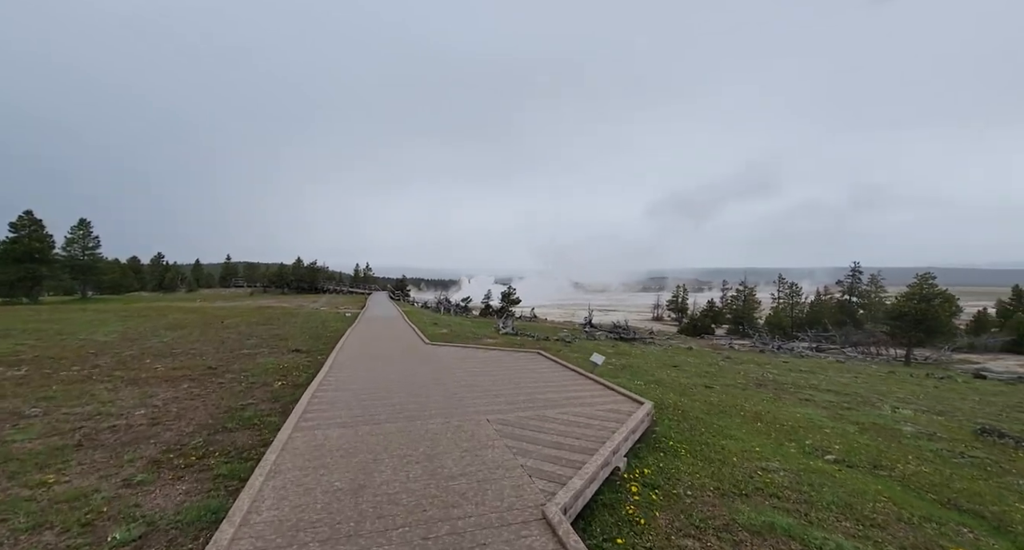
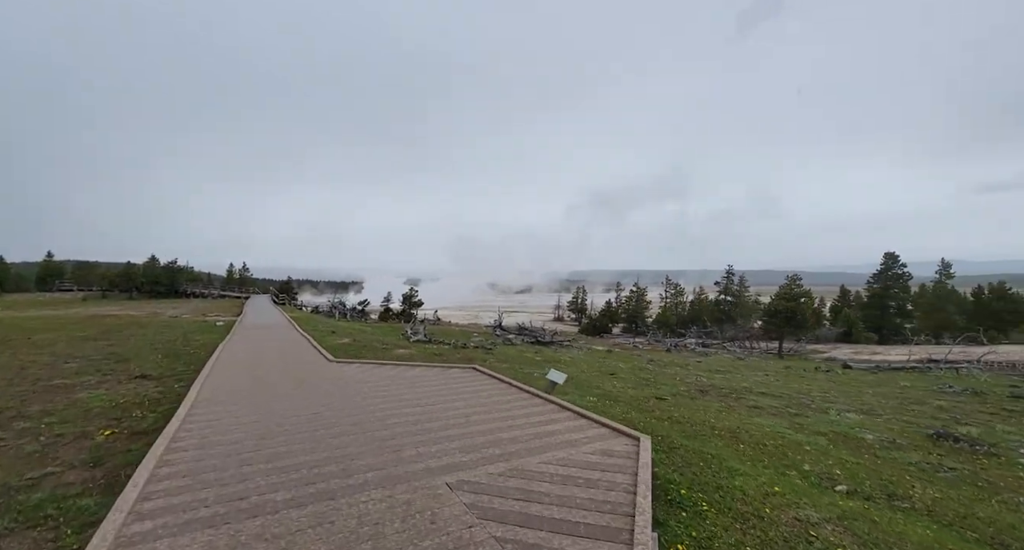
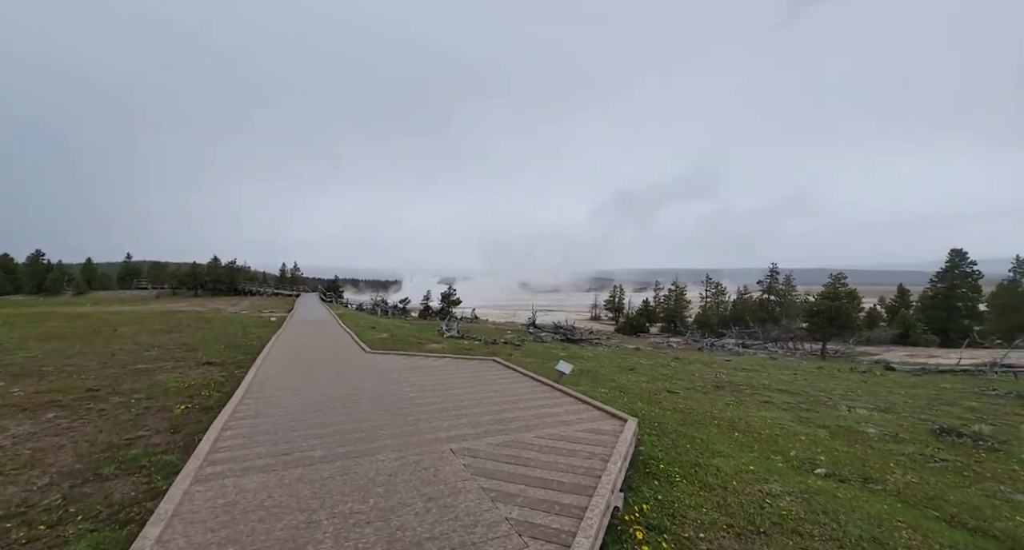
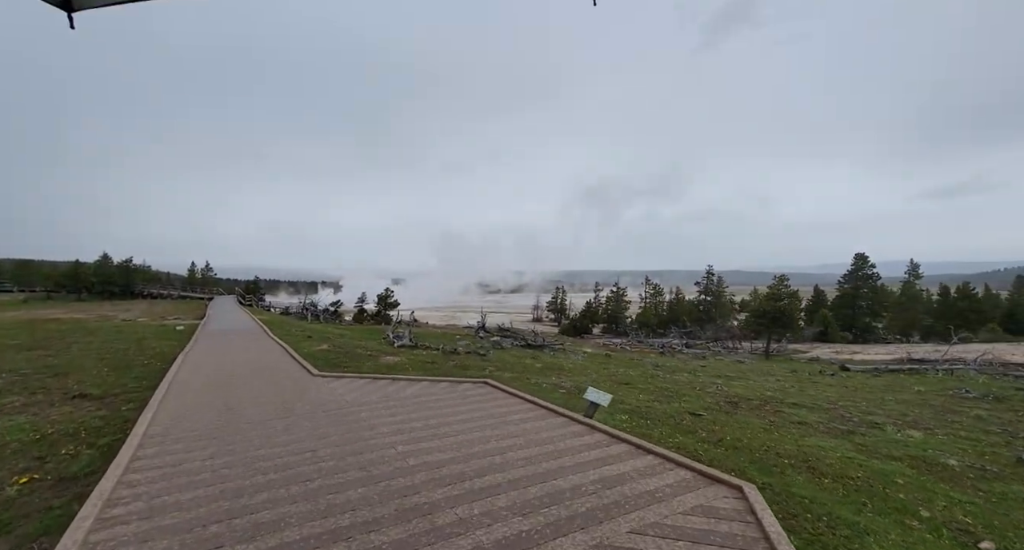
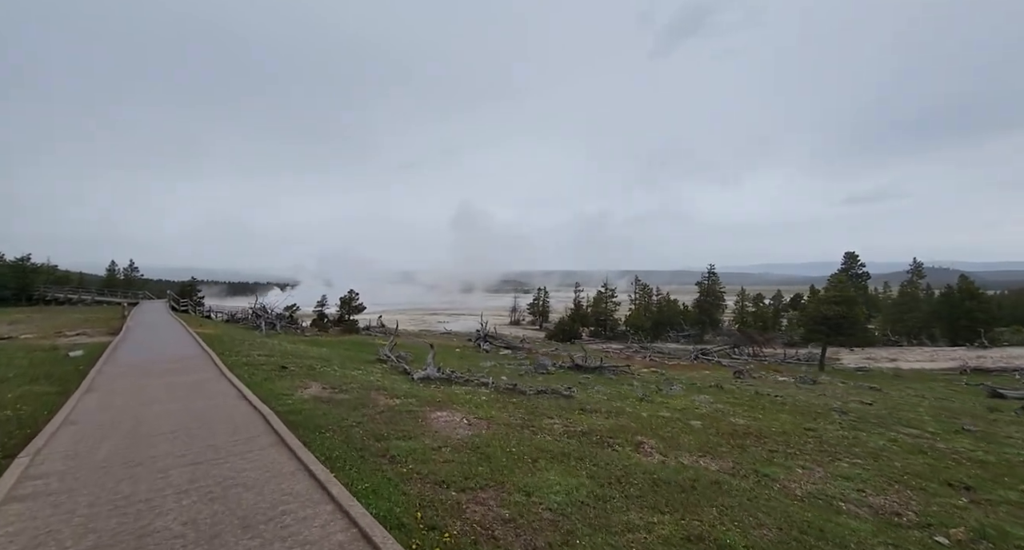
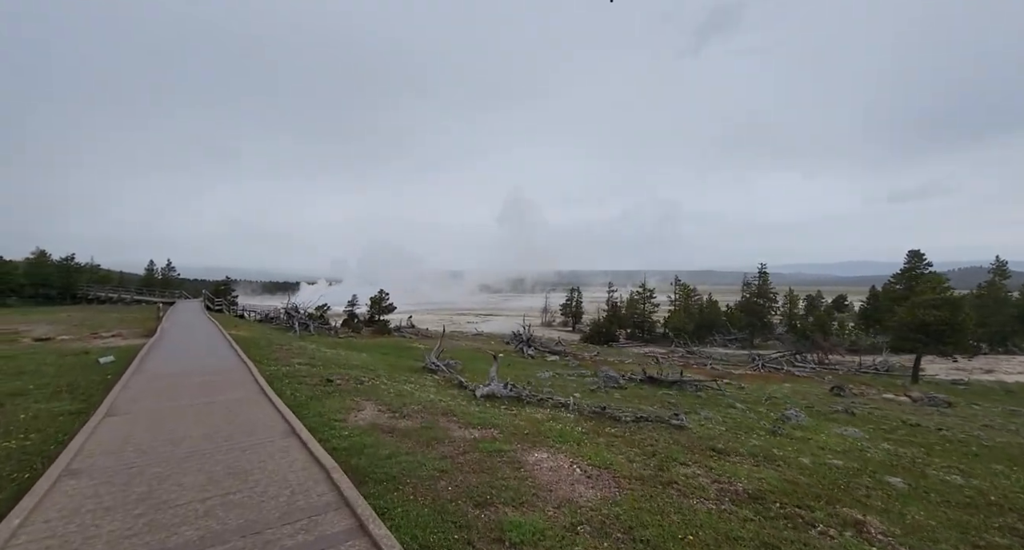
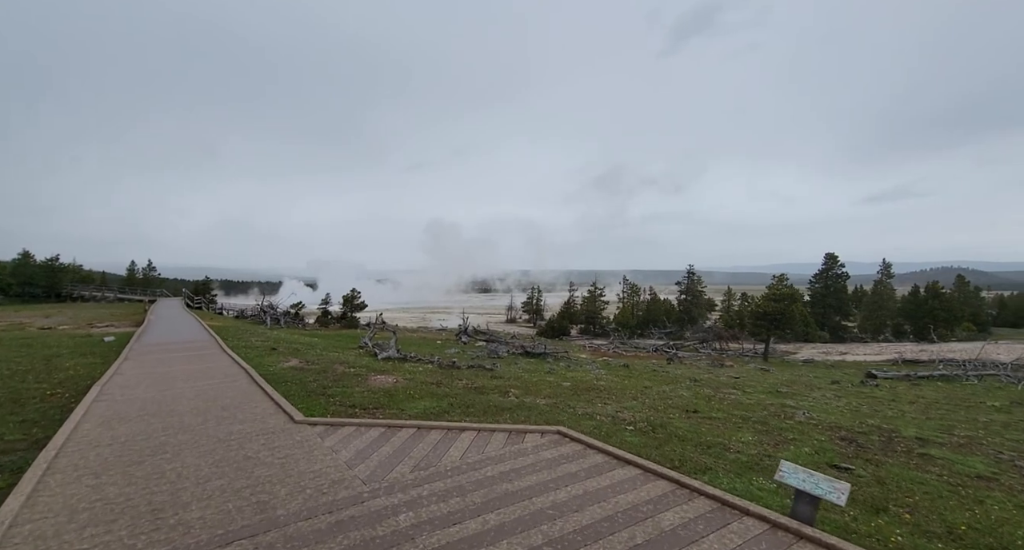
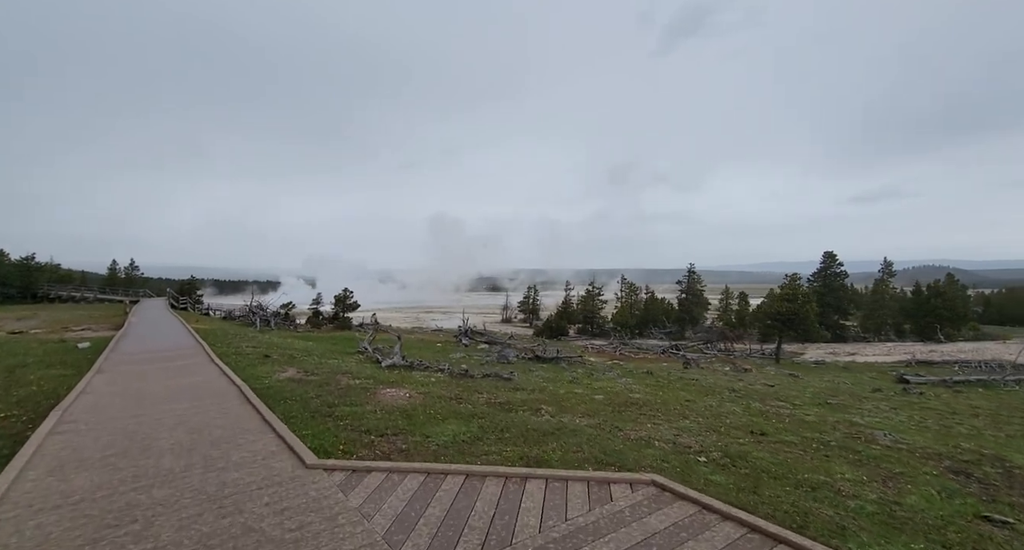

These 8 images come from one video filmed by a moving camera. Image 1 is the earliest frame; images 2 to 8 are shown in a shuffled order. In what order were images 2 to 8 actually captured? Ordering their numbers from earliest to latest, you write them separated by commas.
3, 2, 4, 7, 8, 5, 6
